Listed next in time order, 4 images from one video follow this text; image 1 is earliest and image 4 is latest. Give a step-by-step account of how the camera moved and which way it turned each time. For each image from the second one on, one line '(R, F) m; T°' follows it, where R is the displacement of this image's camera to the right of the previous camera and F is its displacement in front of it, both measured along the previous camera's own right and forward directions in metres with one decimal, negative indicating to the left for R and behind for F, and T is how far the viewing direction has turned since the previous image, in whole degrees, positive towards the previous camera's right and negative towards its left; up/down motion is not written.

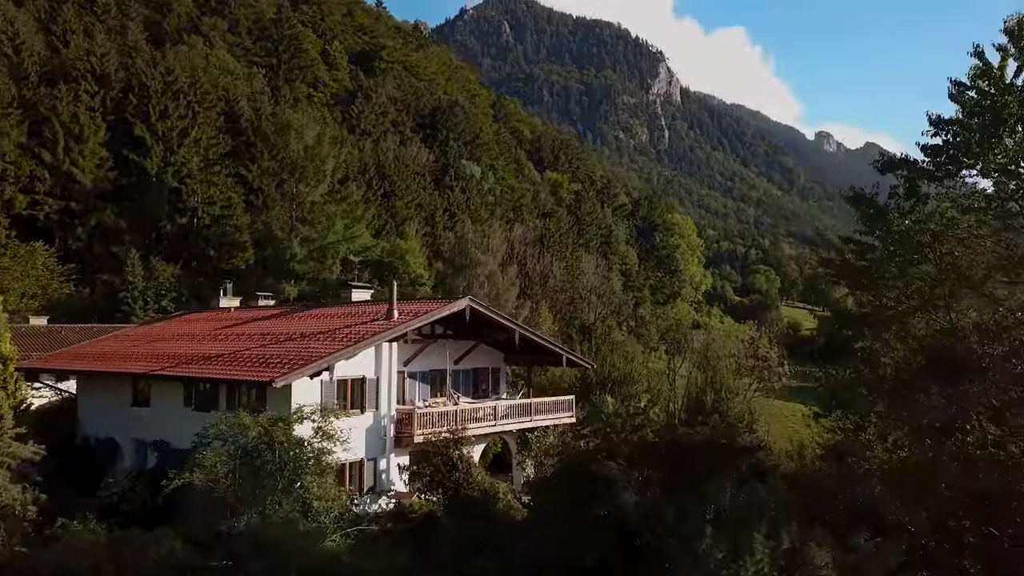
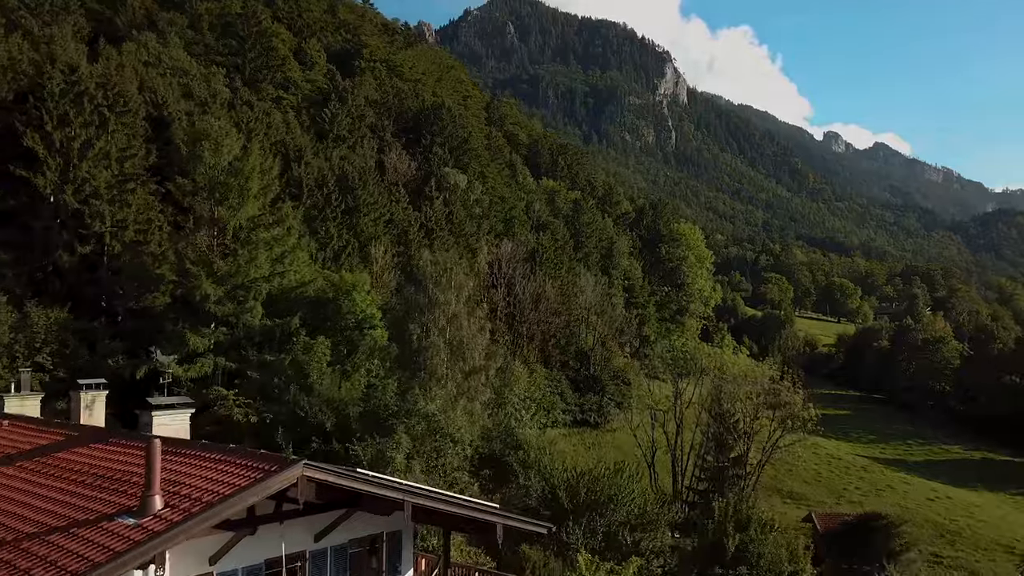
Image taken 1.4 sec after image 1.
(+1.0, +5.5) m; 0°
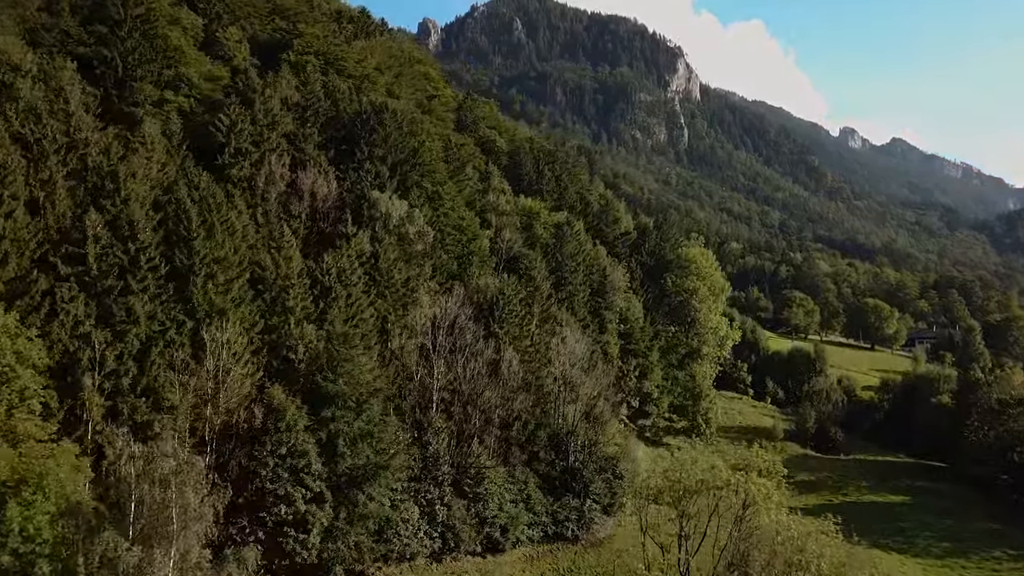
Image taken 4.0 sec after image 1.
(+2.7, +12.6) m; -1°
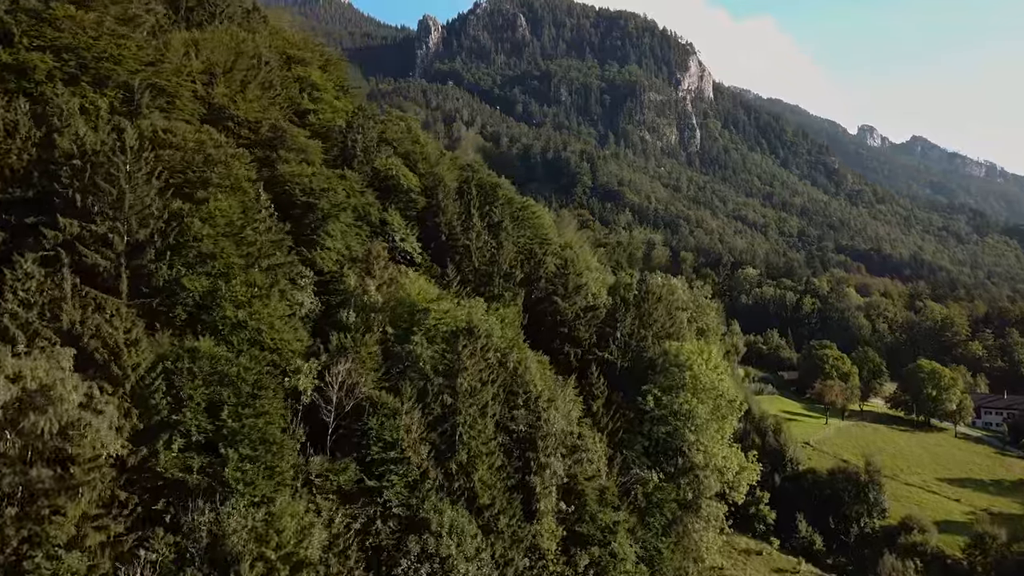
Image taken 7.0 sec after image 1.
(+5.2, +20.6) m; -1°
